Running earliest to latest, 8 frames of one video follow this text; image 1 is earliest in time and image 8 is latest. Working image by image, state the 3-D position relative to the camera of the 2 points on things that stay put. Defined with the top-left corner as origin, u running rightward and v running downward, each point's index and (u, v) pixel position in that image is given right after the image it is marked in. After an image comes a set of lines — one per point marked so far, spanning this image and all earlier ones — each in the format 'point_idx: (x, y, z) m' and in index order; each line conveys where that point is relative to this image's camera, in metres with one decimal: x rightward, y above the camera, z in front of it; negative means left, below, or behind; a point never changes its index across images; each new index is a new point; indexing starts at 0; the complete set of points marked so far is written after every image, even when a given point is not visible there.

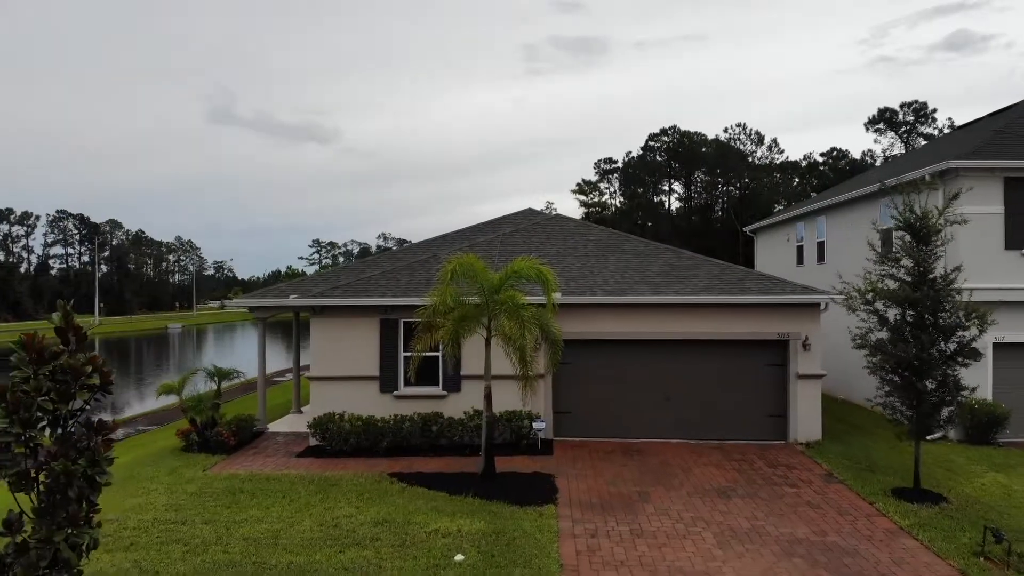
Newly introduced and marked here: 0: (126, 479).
0: (-4.5, -2.2, +7.3) m
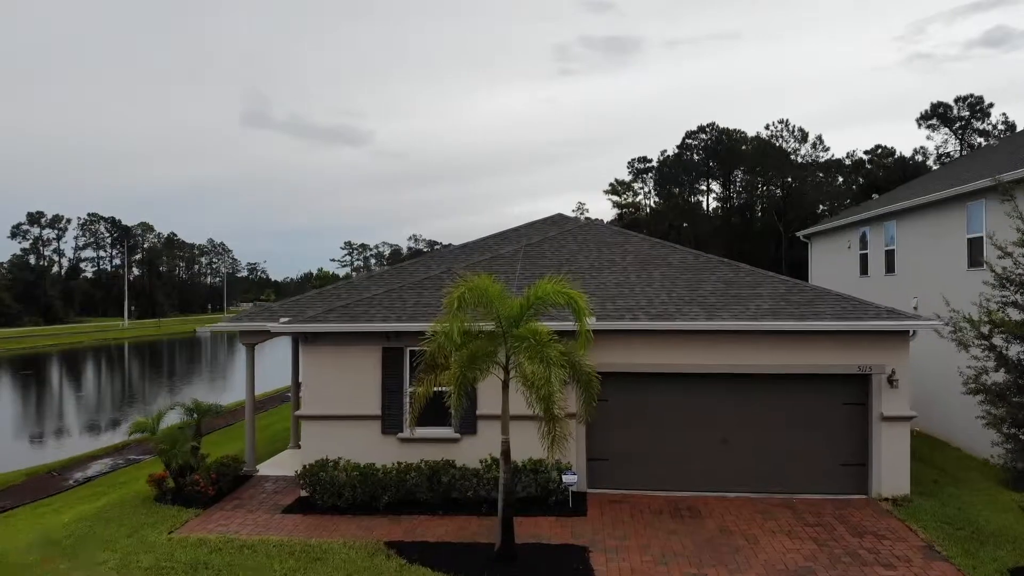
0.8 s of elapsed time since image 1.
0: (-4.2, -2.5, +6.2) m
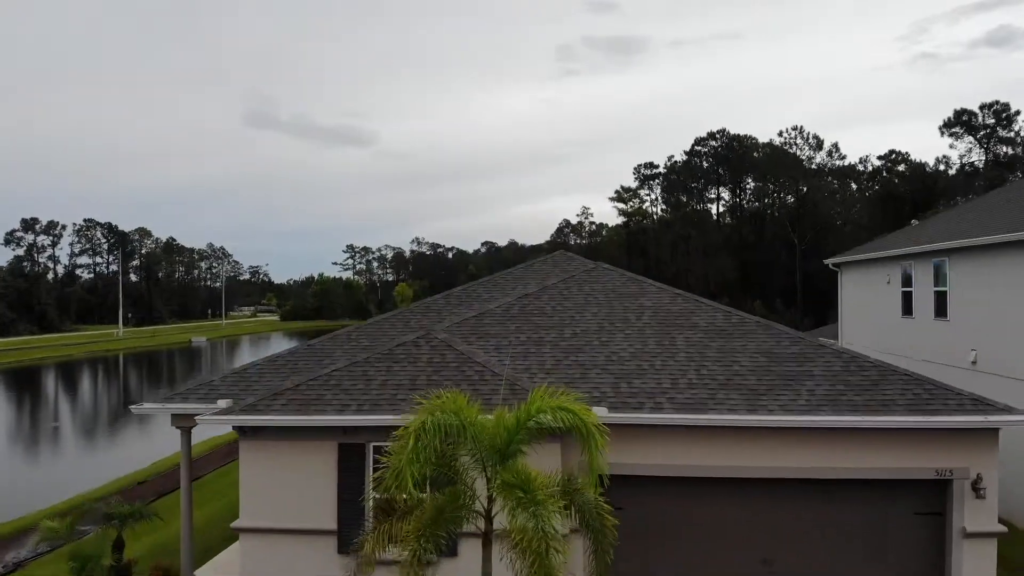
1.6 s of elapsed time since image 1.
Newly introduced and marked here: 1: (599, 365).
0: (-4.3, -3.3, +4.7) m
1: (+0.9, -0.8, +6.5) m
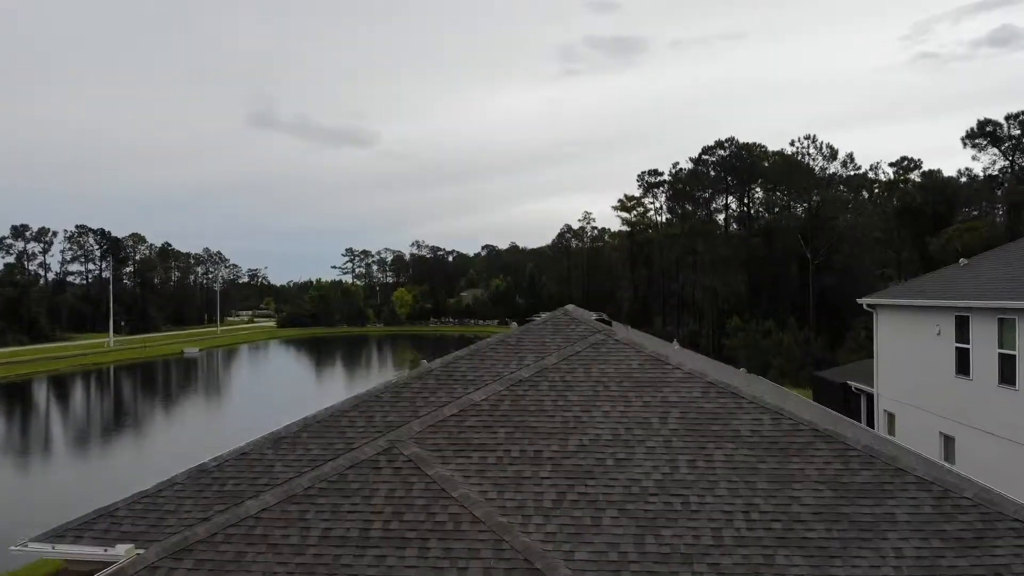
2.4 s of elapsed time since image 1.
0: (-4.4, -4.1, +3.2) m
1: (+0.8, -1.7, +5.0) m
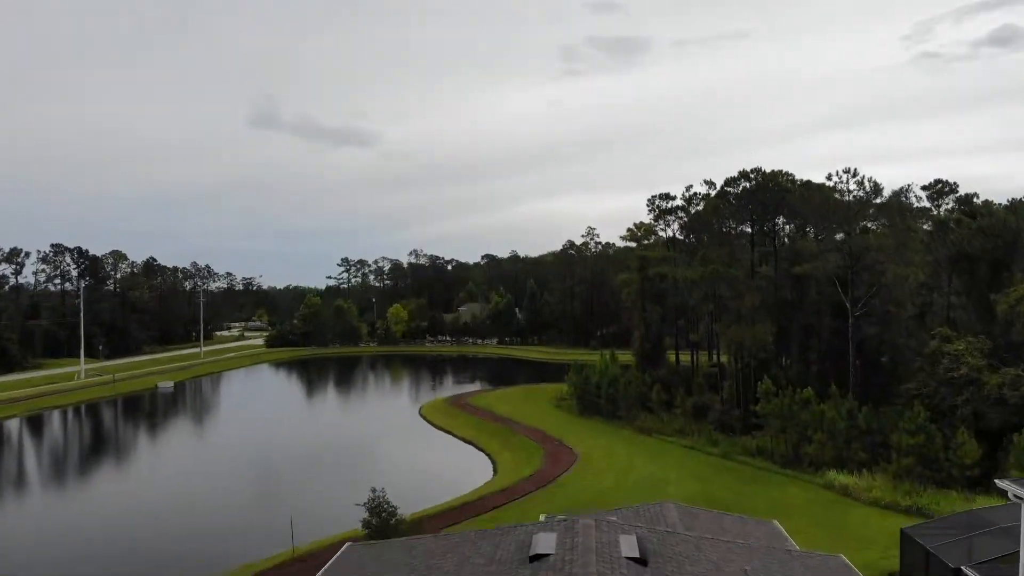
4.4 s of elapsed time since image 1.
0: (-4.6, -6.7, -1.0) m
1: (+0.6, -4.3, +0.8) m
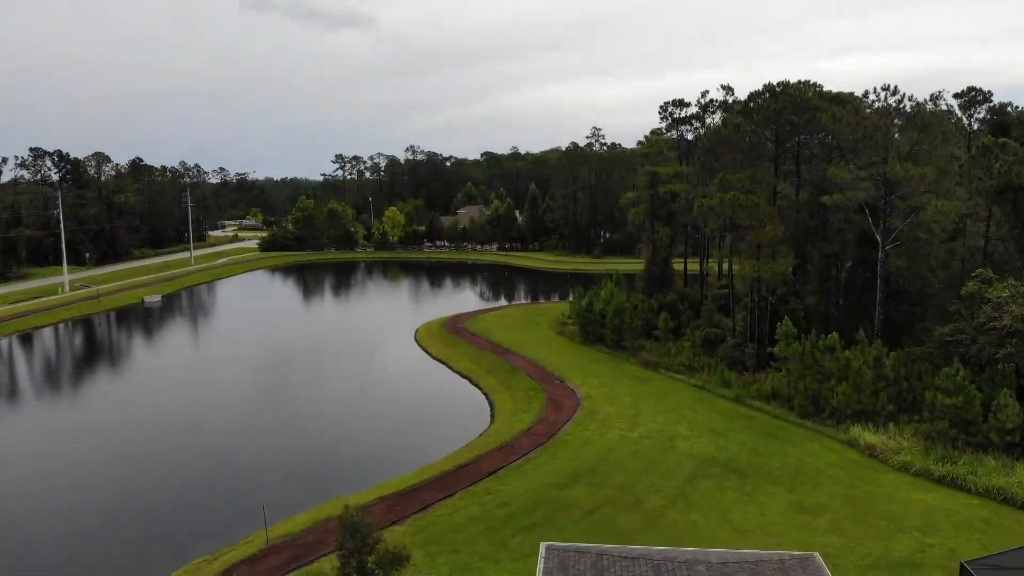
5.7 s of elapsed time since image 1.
0: (-4.7, -8.8, -2.4) m
1: (+0.5, -6.1, -1.1) m
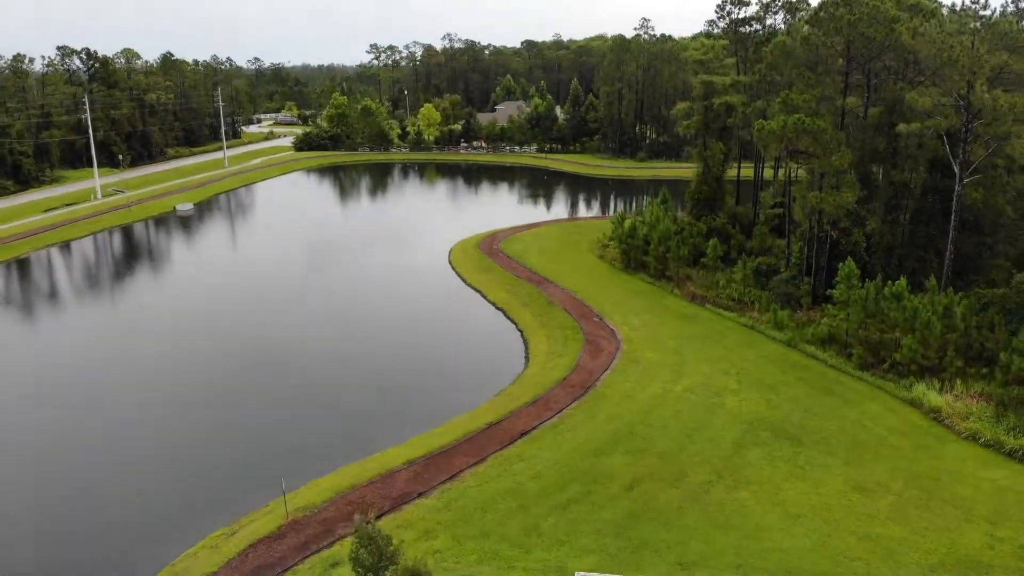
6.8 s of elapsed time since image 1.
0: (-5.1, -11.0, -2.2) m
1: (+0.2, -8.2, -1.6) m
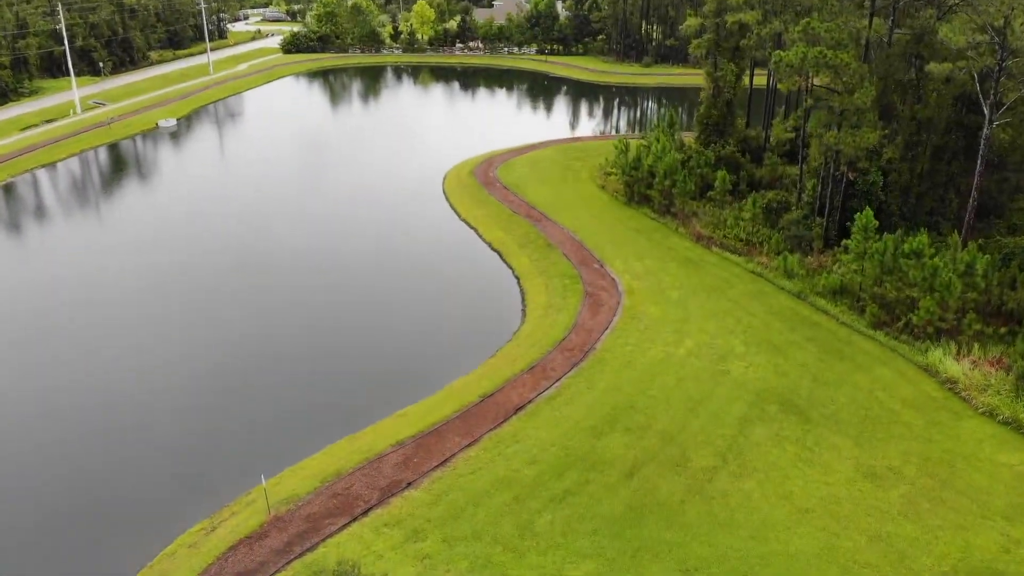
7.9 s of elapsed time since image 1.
0: (-5.3, -13.3, -1.7) m
1: (0.0, -10.4, -1.6) m
